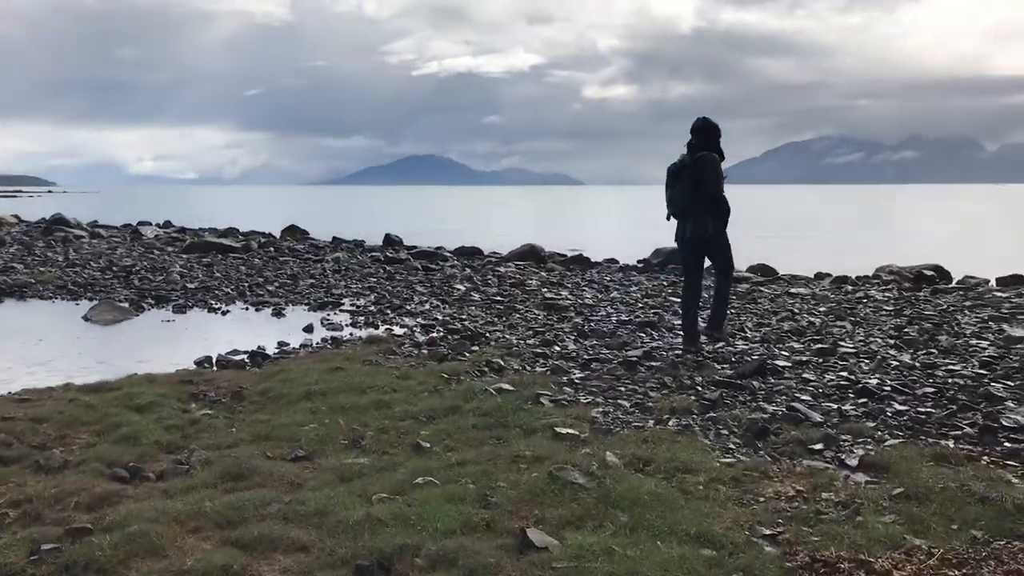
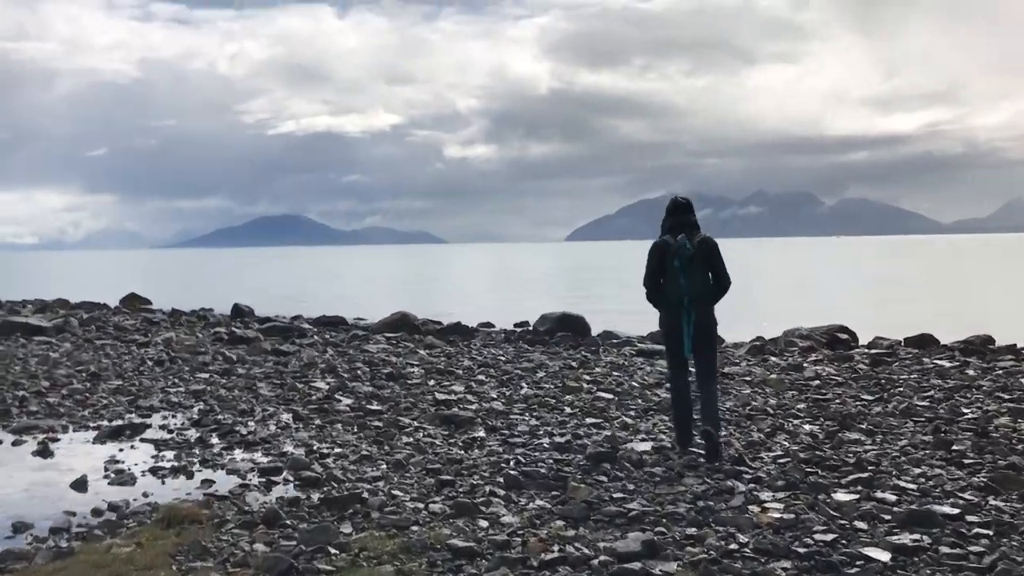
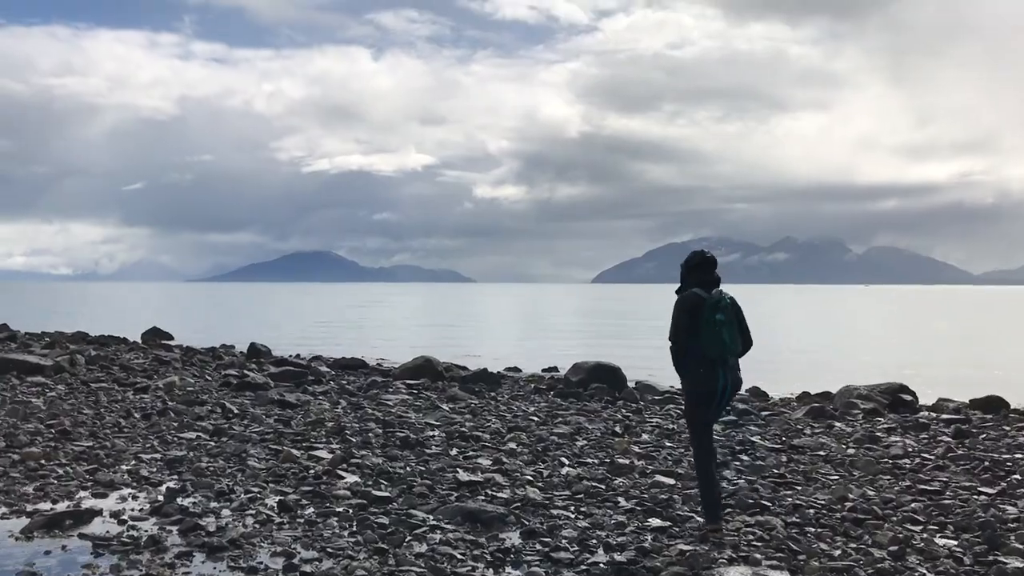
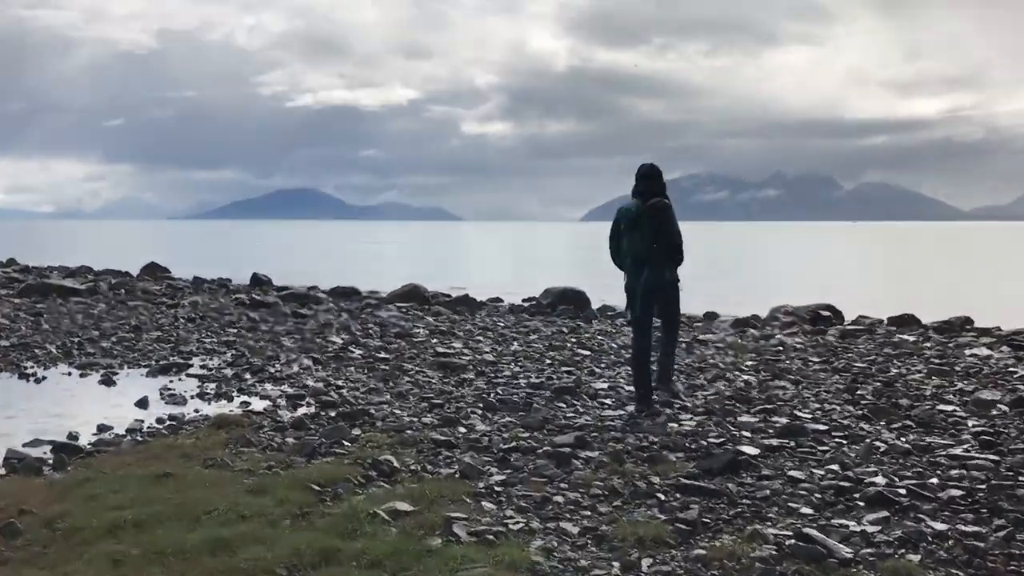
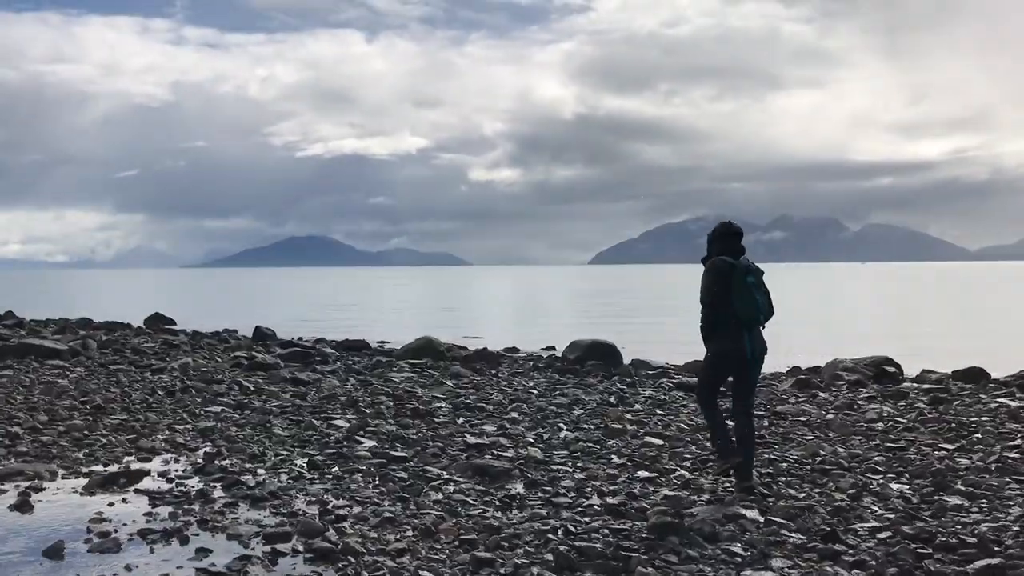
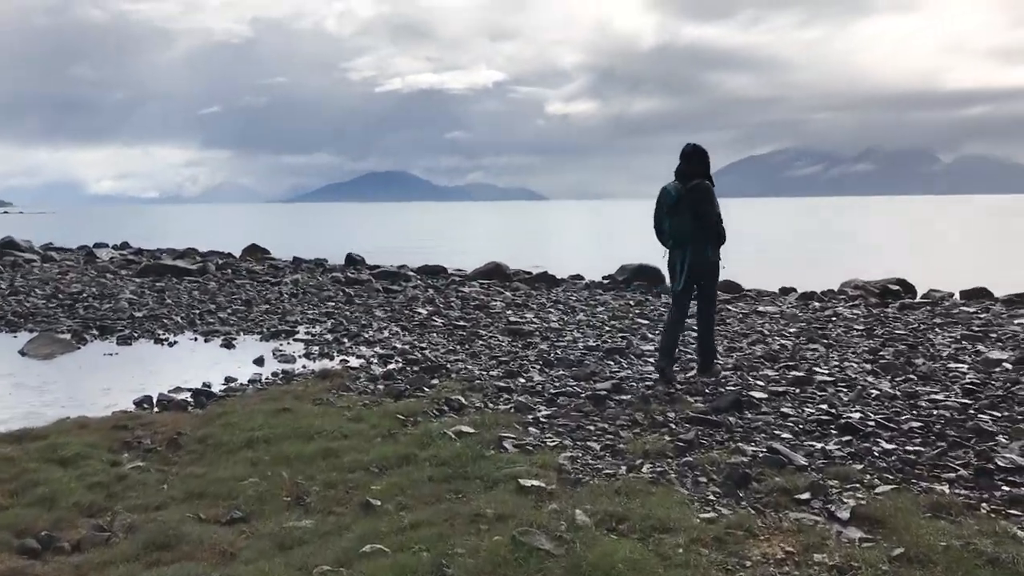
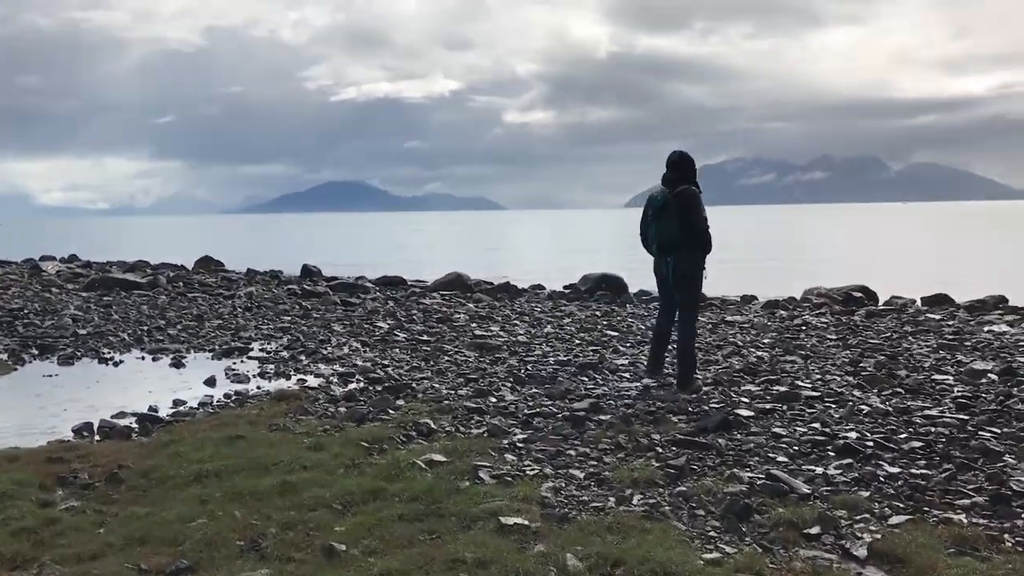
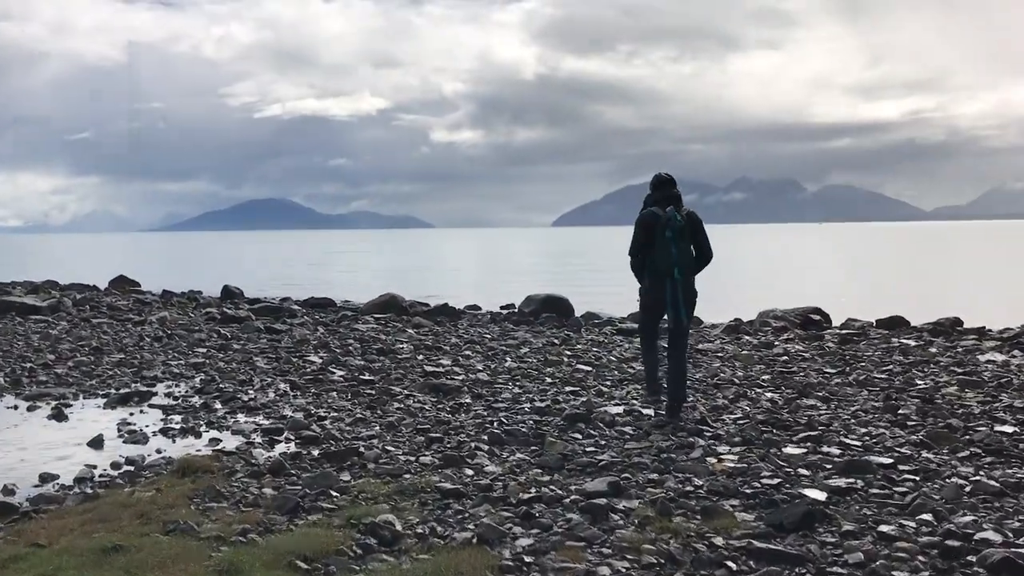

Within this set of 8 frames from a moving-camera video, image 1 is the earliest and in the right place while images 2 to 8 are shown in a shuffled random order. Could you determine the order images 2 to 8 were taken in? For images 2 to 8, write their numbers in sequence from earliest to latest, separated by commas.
6, 7, 4, 8, 2, 5, 3
